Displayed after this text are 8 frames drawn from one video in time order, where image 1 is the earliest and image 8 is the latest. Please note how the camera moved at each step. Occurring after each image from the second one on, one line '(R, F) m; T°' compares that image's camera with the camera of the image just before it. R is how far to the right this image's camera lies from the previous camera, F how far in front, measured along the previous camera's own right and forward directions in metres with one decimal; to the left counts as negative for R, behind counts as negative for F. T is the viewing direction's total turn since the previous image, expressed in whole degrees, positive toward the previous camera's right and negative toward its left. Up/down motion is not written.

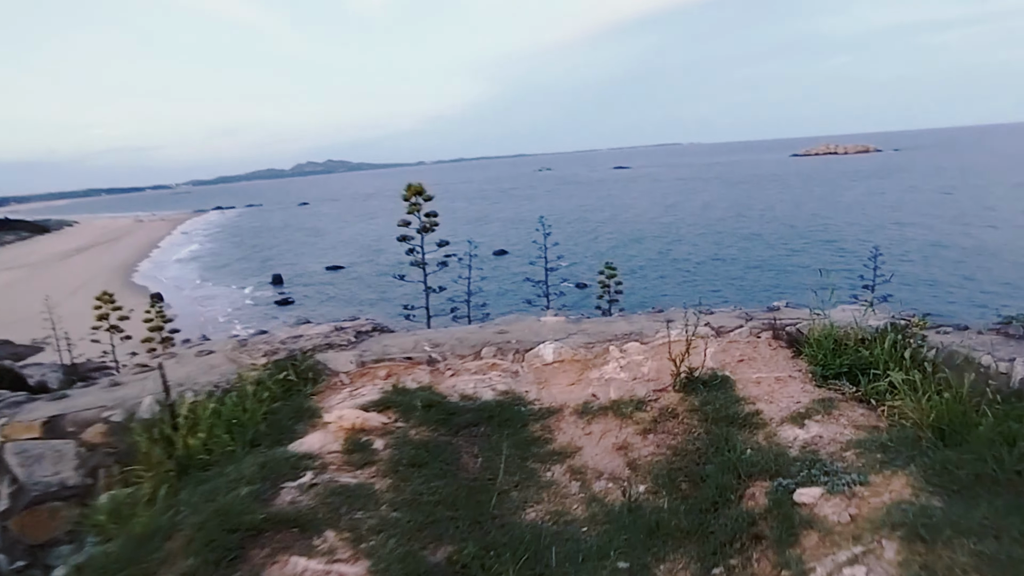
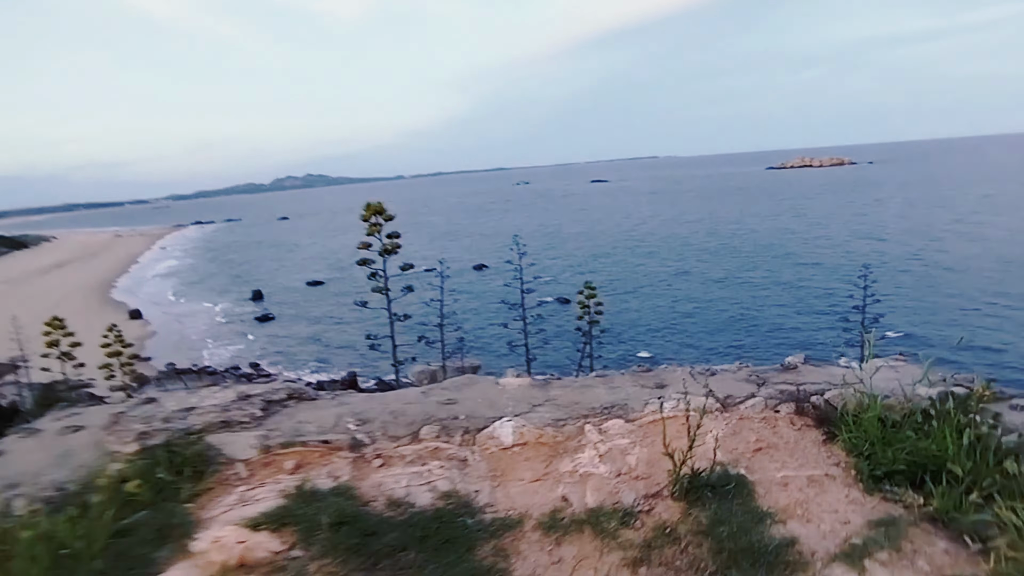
(+0.2, +0.9) m; +2°
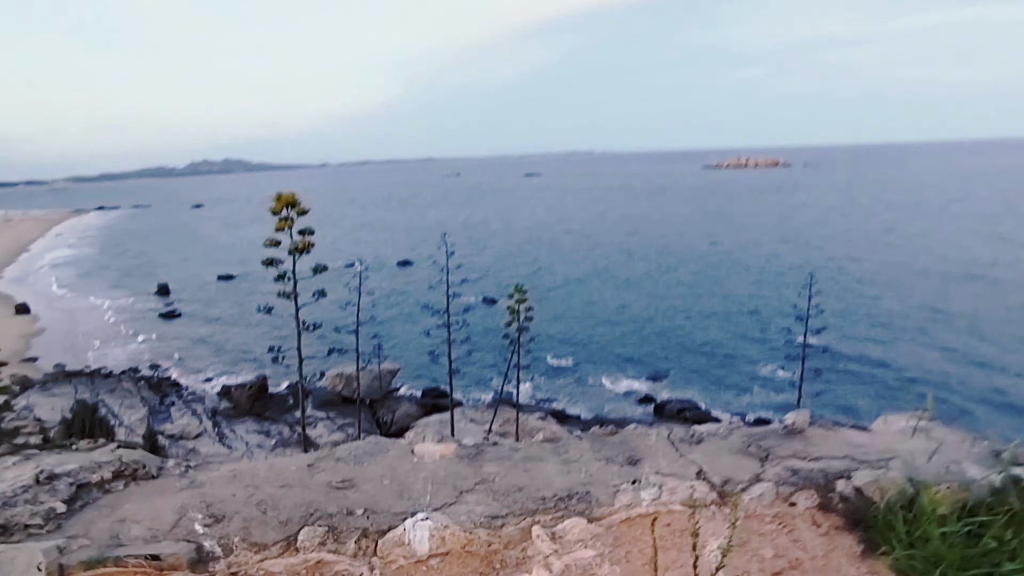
(0.0, +0.9) m; +6°
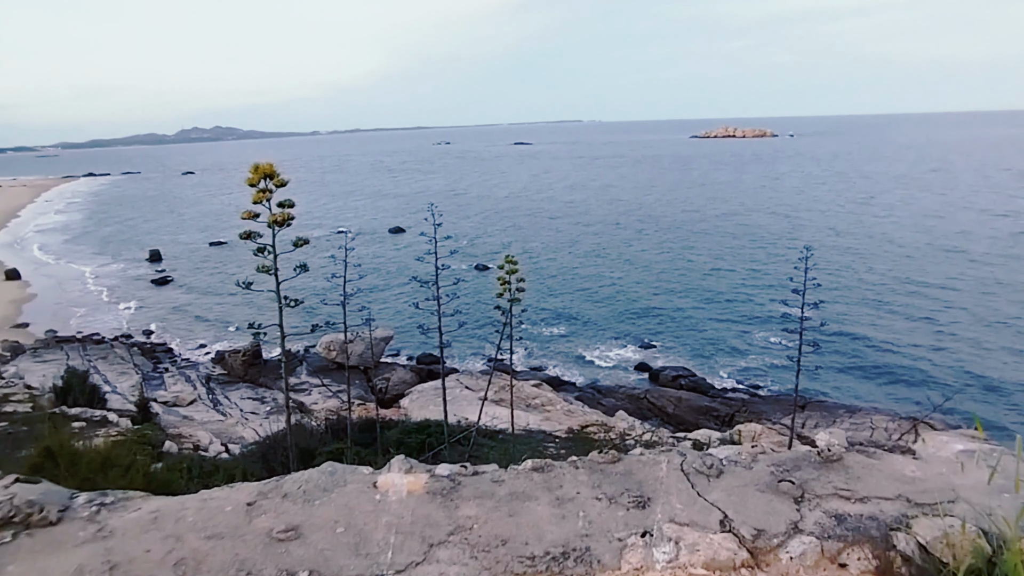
(0.0, +0.5) m; +1°
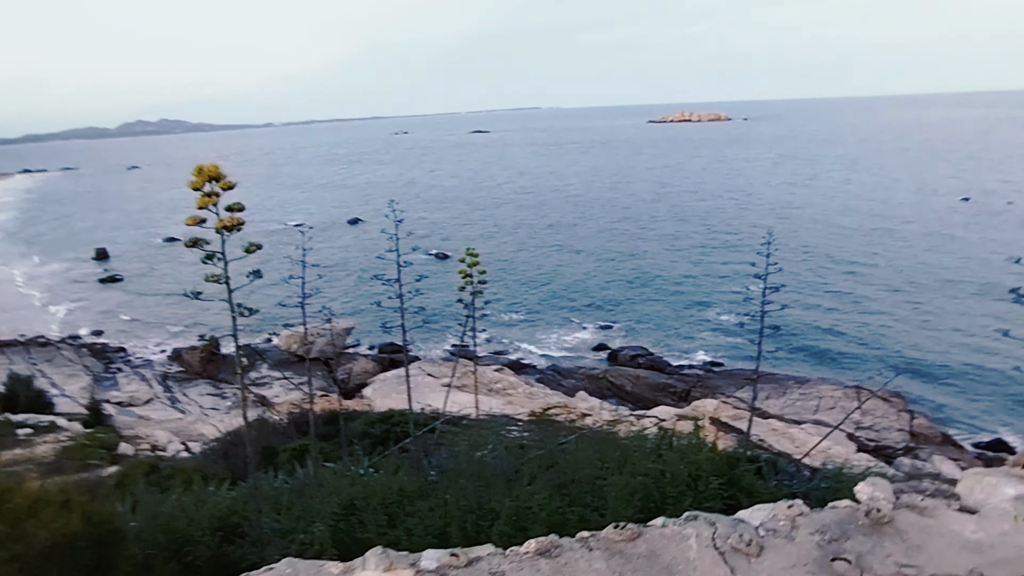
(-0.1, +0.4) m; +4°
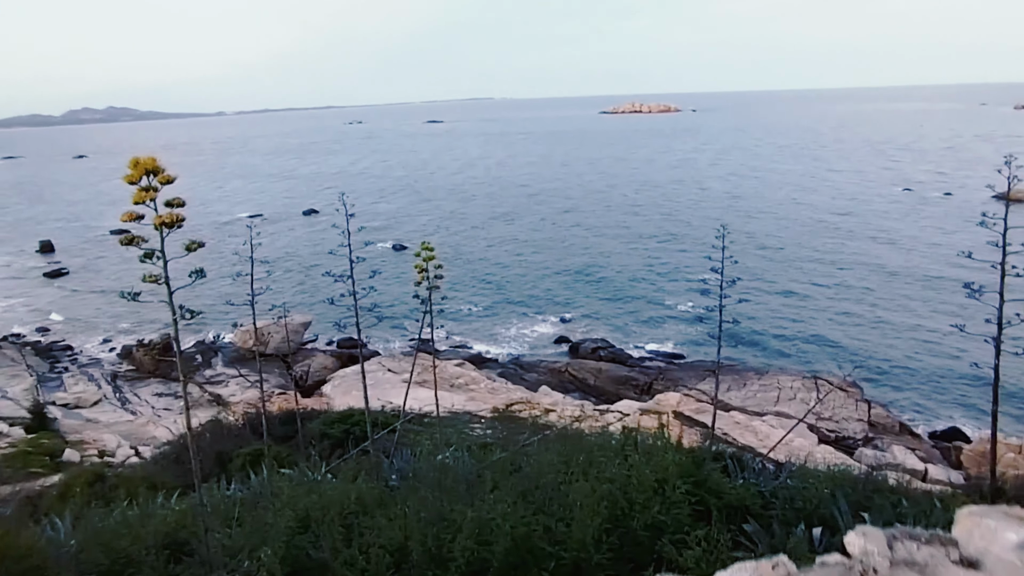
(0.0, +0.3) m; +4°
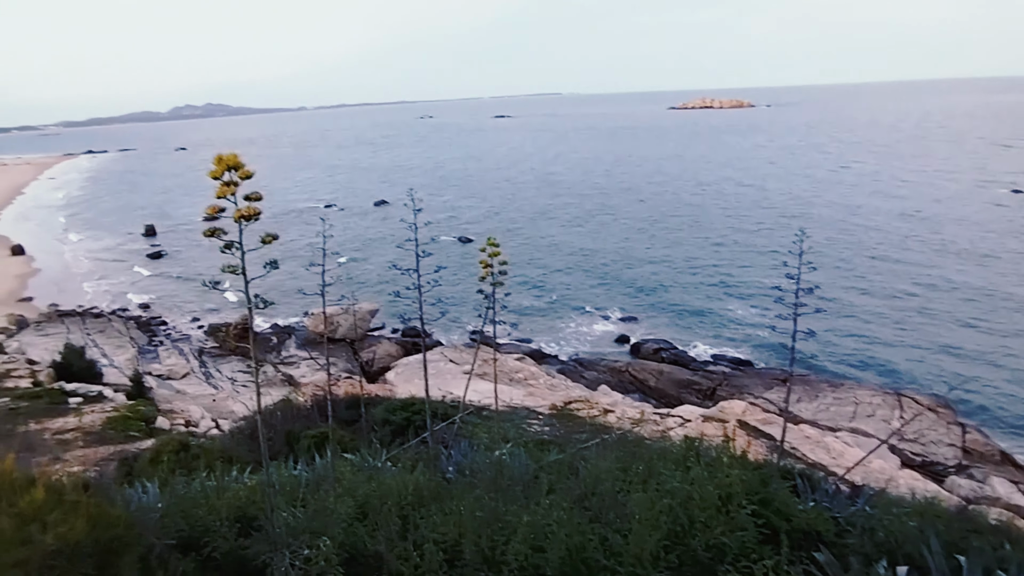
(0.0, +0.2) m; -6°
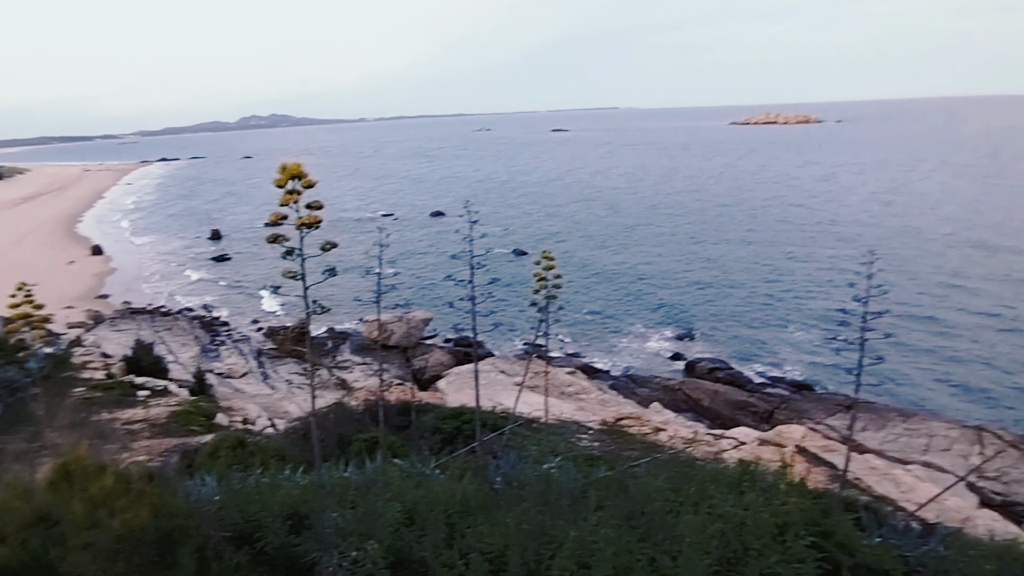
(0.0, 0.0) m; -5°
